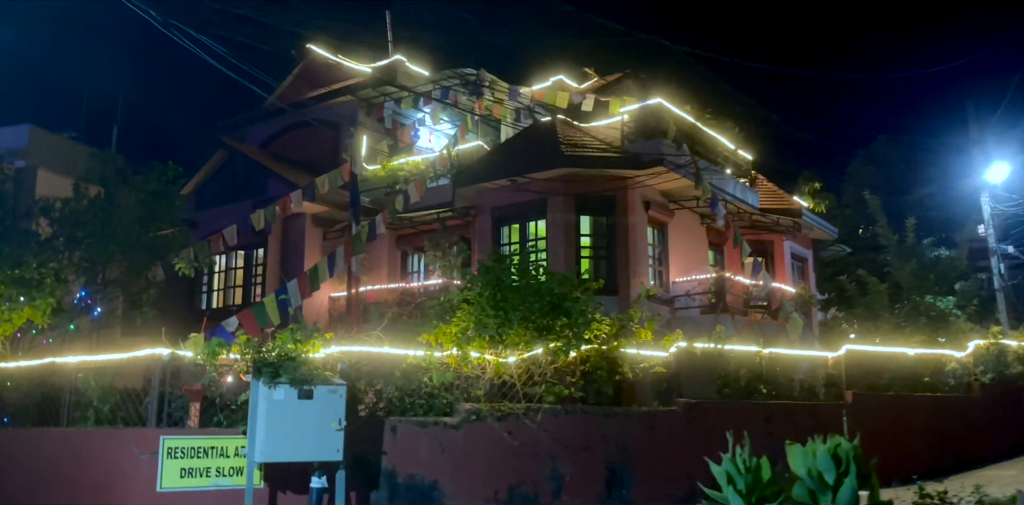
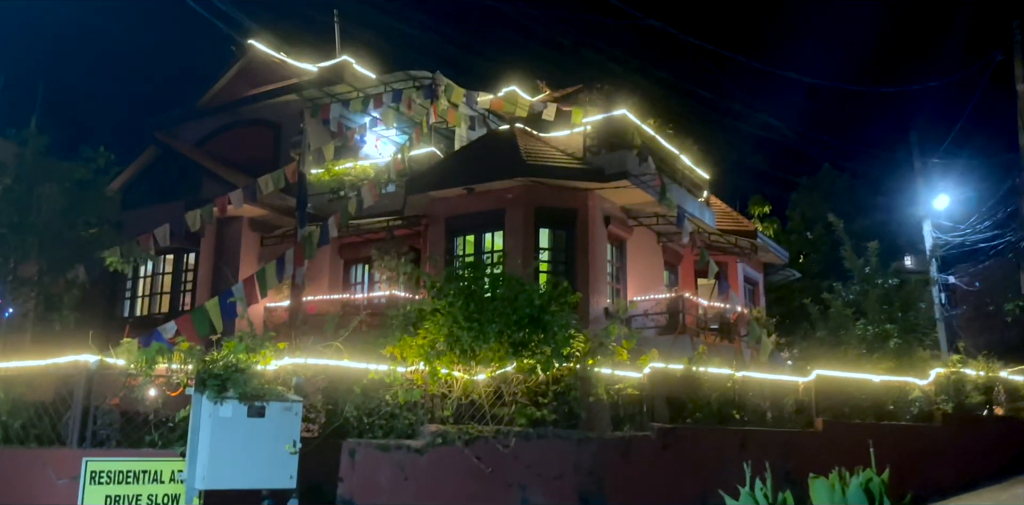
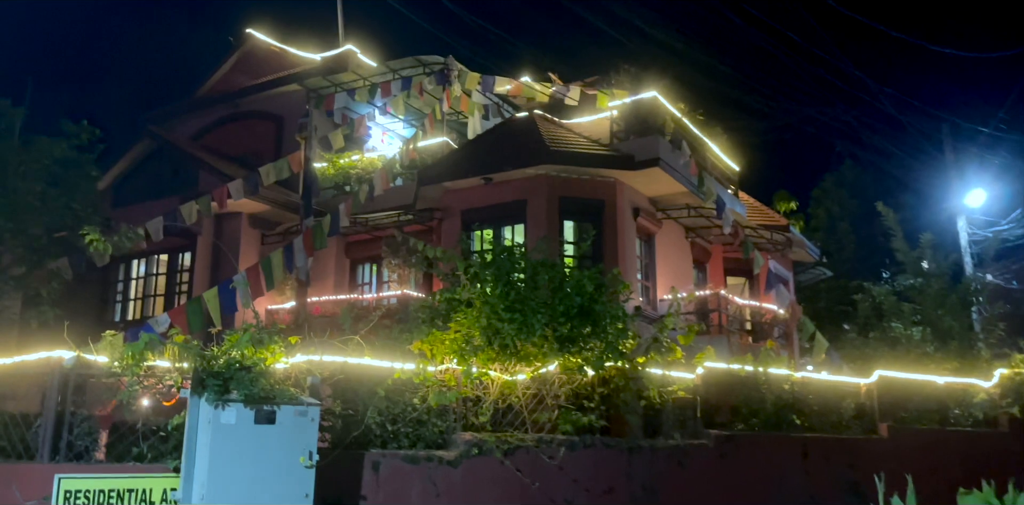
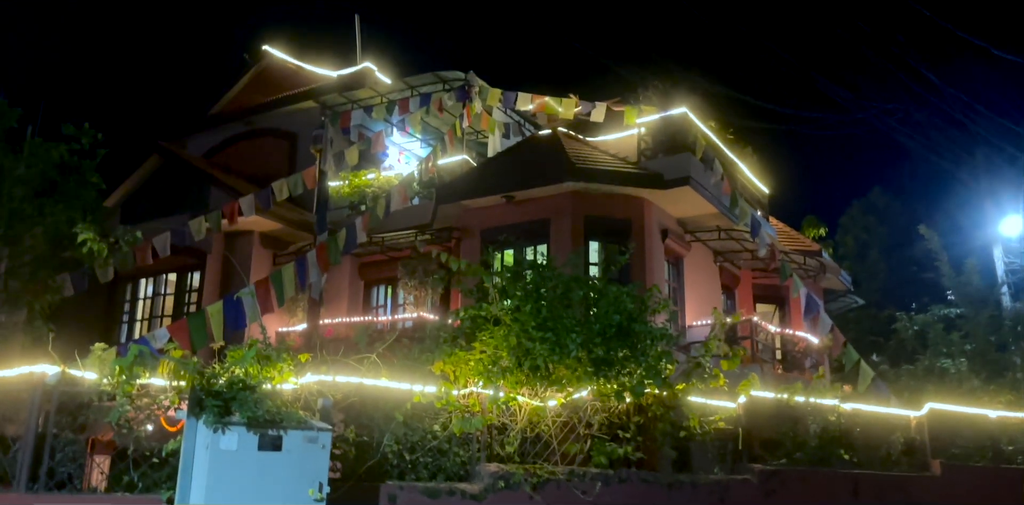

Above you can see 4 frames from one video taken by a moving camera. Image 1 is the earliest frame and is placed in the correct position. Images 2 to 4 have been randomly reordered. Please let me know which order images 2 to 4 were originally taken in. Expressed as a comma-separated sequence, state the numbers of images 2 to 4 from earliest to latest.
2, 3, 4
